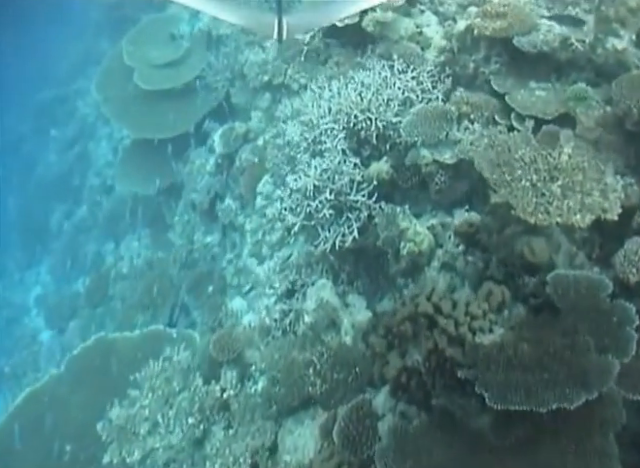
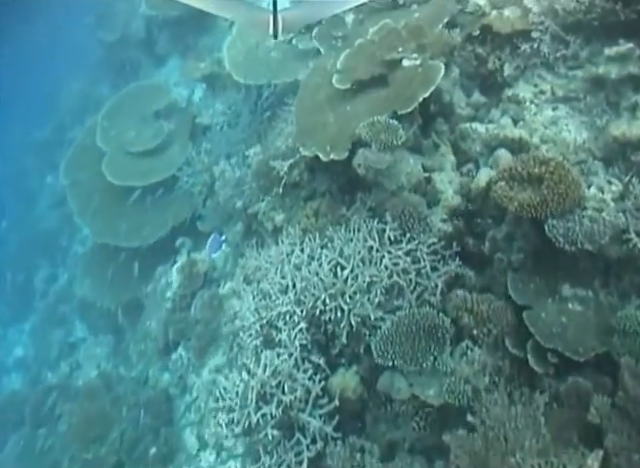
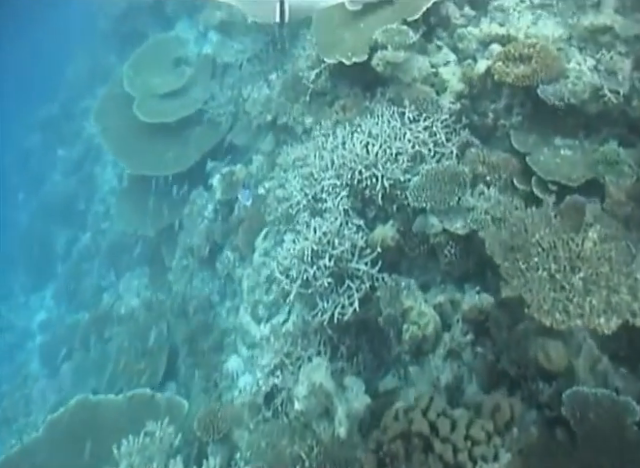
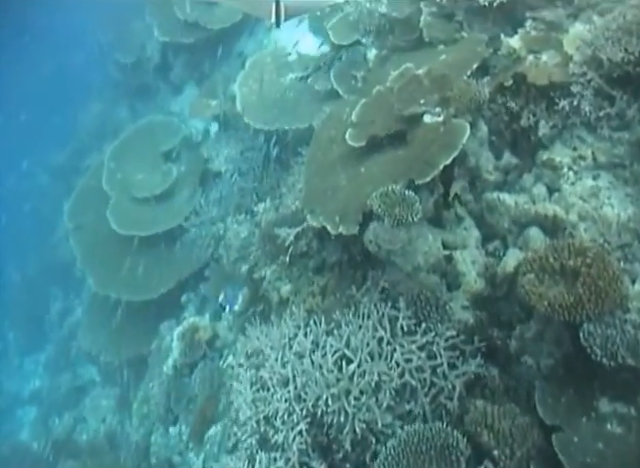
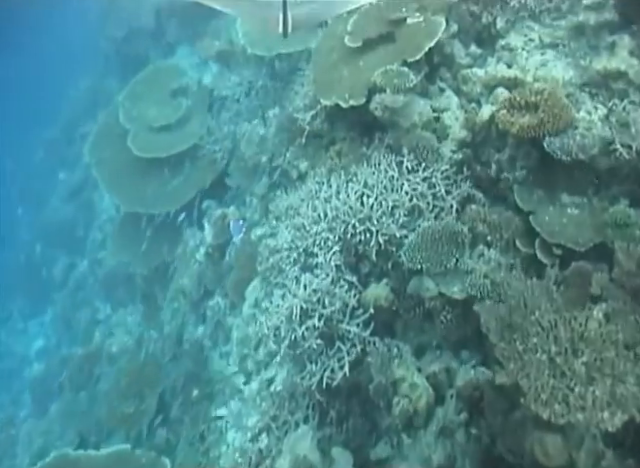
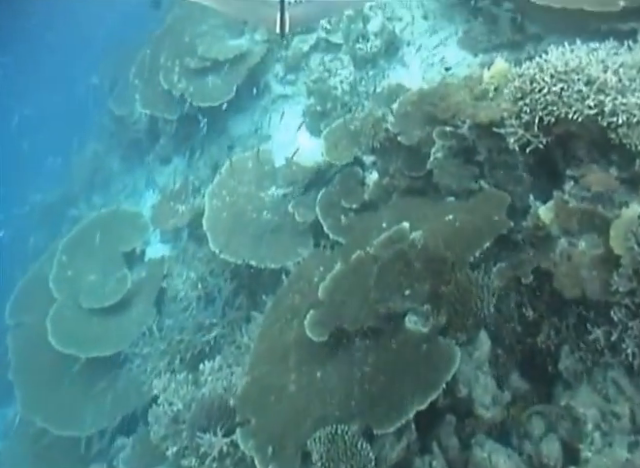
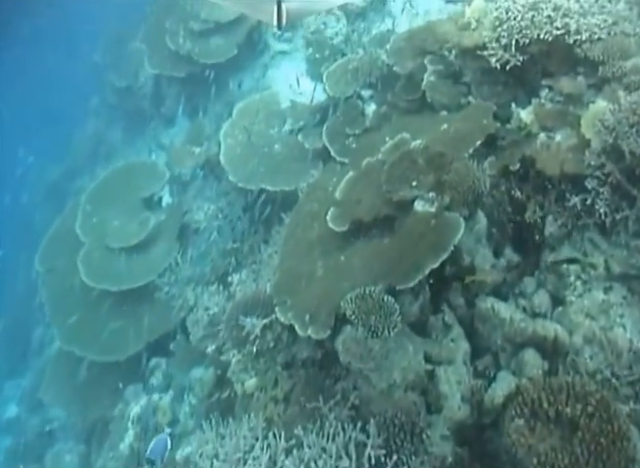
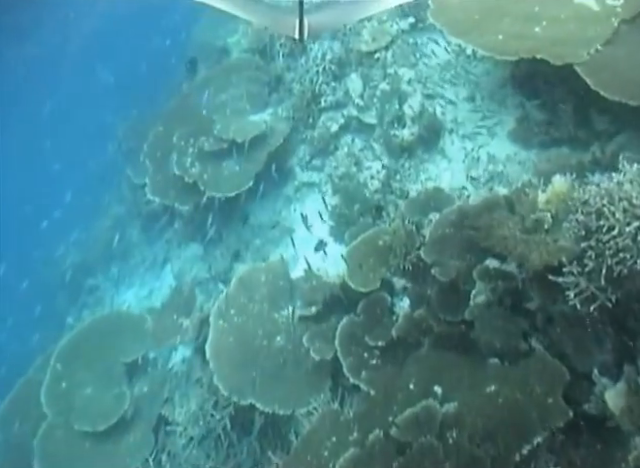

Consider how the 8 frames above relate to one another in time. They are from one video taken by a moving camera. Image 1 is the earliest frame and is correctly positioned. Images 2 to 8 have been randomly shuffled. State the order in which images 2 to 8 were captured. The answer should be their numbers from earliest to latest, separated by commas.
3, 5, 2, 4, 7, 6, 8
